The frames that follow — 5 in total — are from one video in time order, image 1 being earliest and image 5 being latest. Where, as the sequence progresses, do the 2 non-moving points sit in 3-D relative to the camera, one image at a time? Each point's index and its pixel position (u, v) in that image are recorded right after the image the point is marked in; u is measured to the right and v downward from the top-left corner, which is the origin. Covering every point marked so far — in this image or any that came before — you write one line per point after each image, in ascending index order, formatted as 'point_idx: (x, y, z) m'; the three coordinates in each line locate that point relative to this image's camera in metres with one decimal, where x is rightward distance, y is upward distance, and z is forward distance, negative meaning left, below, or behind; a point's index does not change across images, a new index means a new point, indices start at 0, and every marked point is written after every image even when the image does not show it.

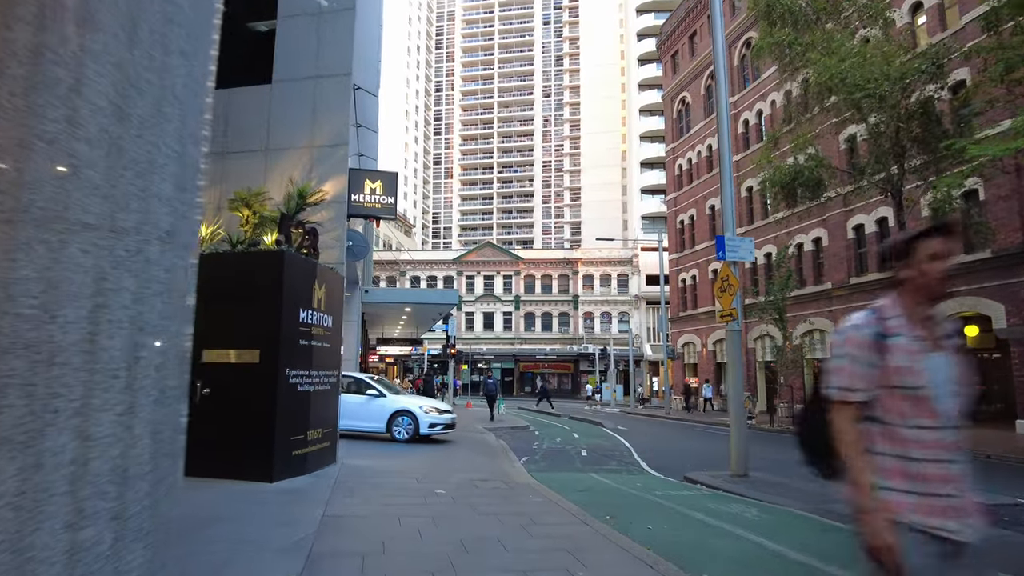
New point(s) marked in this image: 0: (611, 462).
0: (+2.1, -3.8, +13.7) m
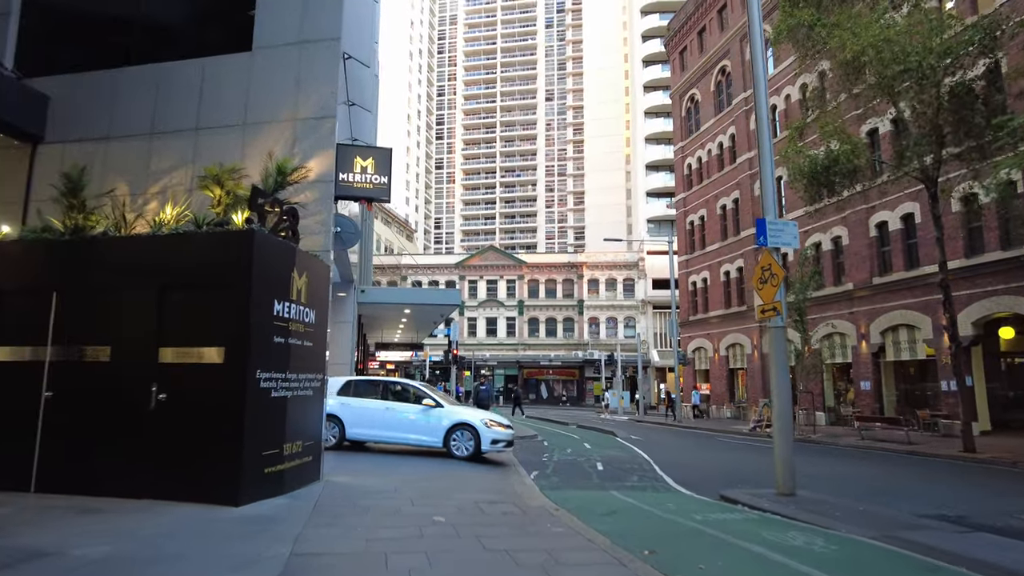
0: (+2.3, -3.7, +12.3) m
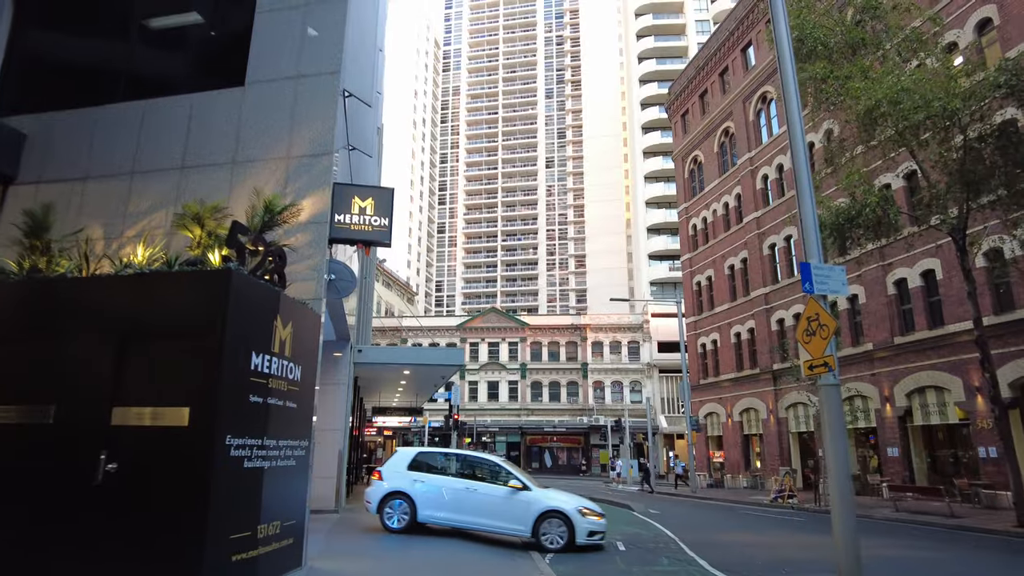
0: (+2.5, -4.6, +10.7) m
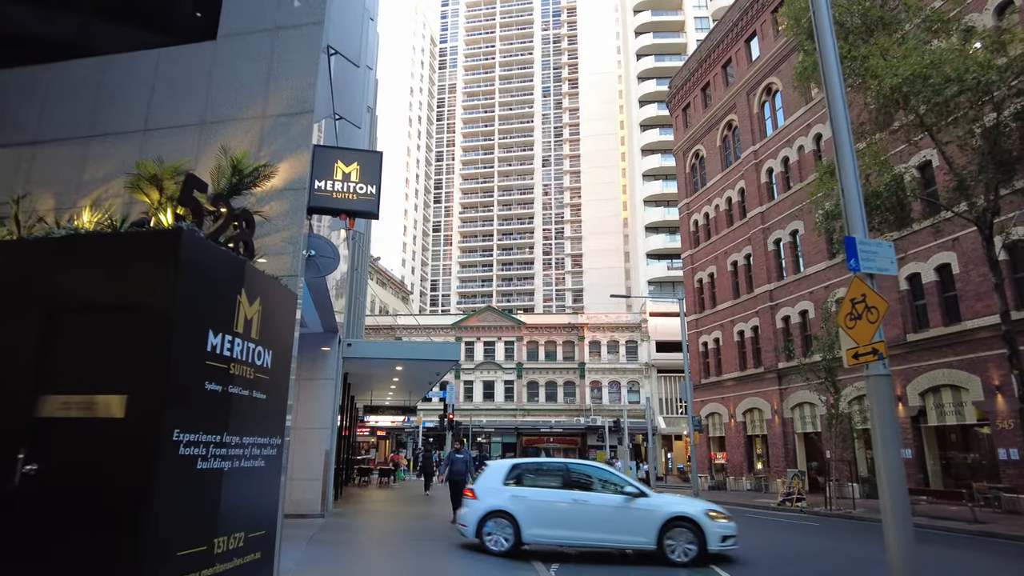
0: (+2.6, -4.3, +9.6) m
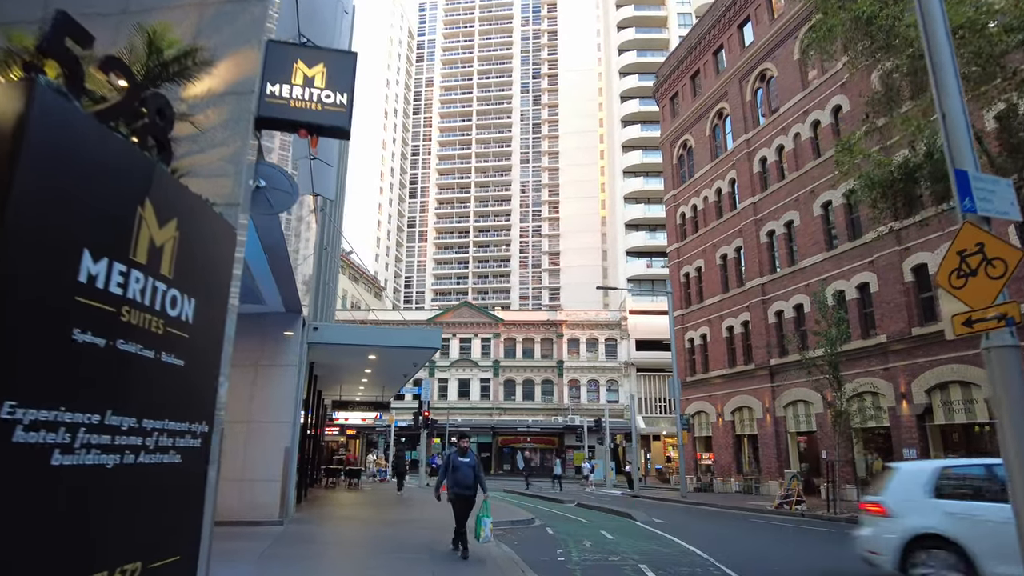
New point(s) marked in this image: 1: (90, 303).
0: (+2.6, -3.8, +7.8) m
1: (-2.5, -0.1, +3.8) m
